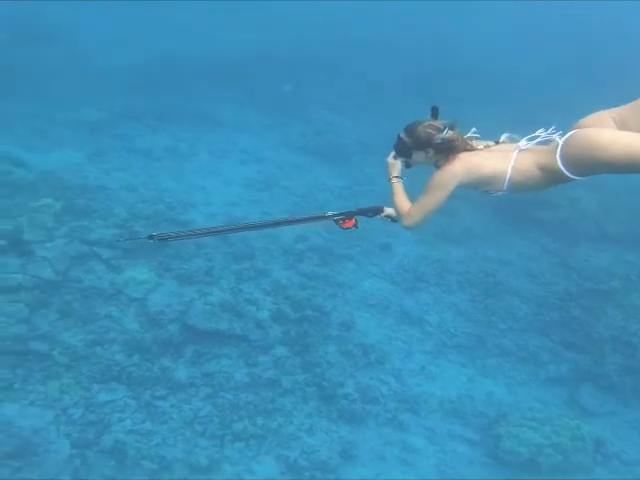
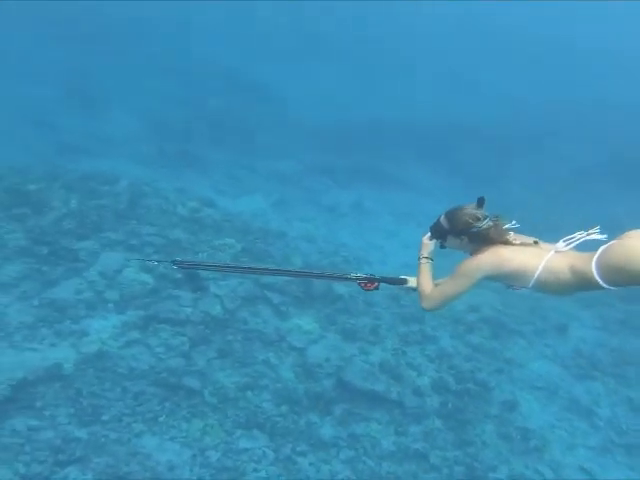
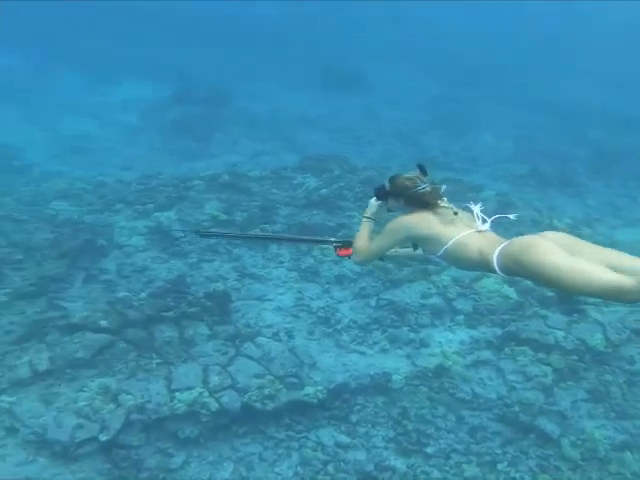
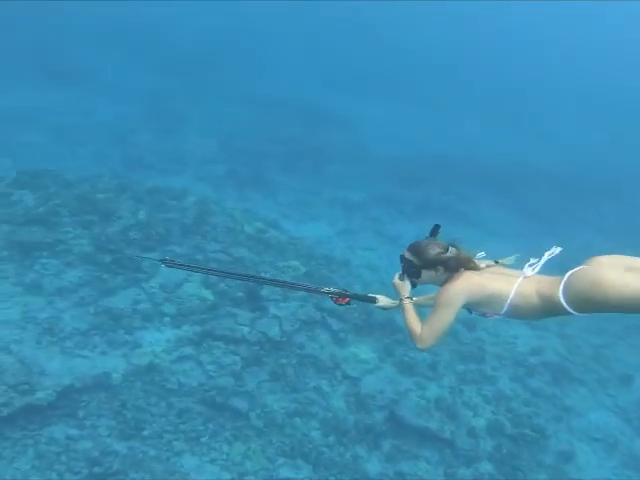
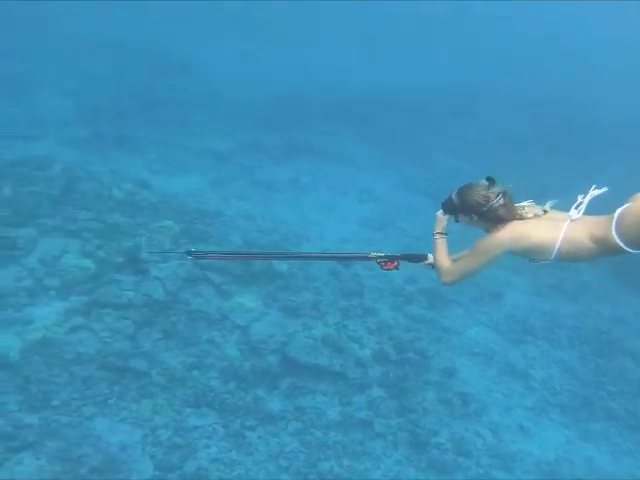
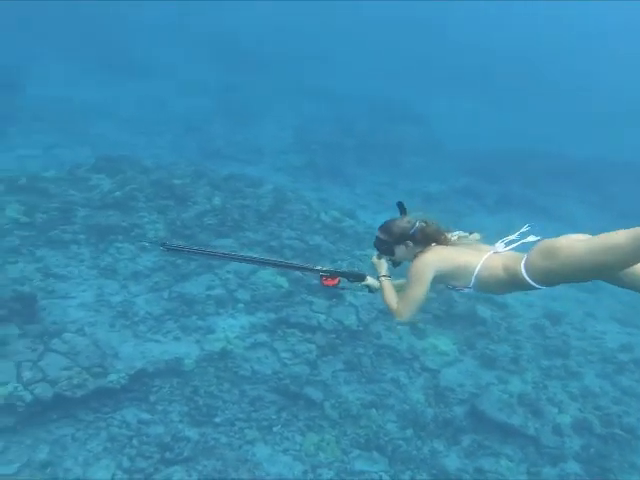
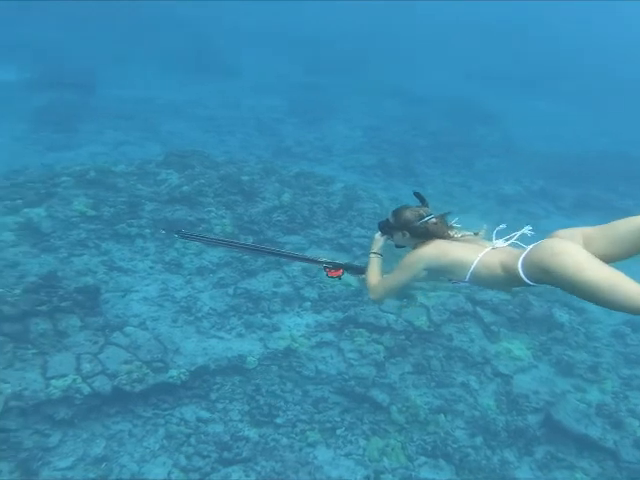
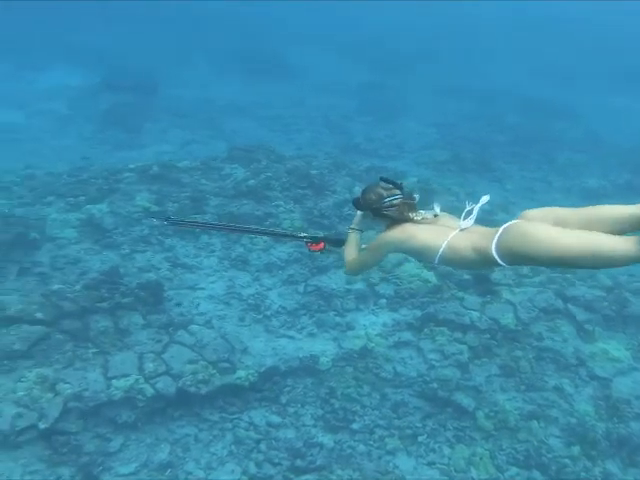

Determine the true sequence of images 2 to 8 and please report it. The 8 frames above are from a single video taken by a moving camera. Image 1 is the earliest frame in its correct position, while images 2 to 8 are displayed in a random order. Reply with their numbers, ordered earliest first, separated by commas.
5, 2, 4, 6, 7, 8, 3
